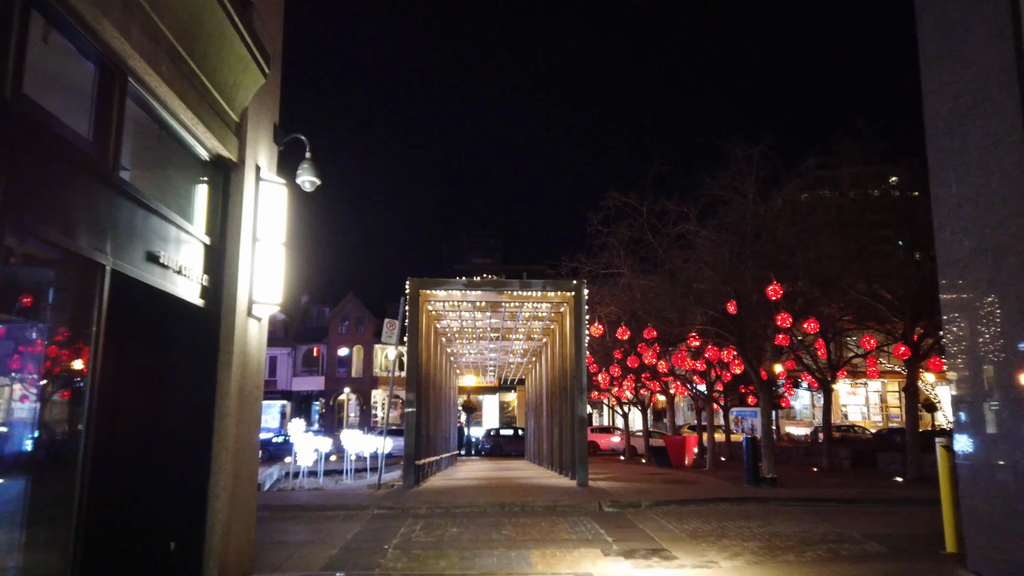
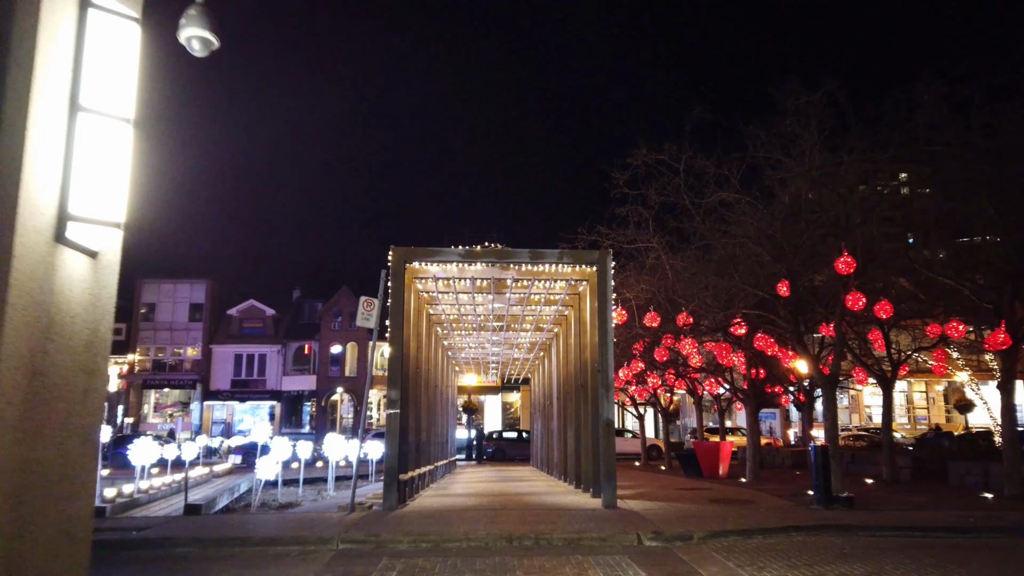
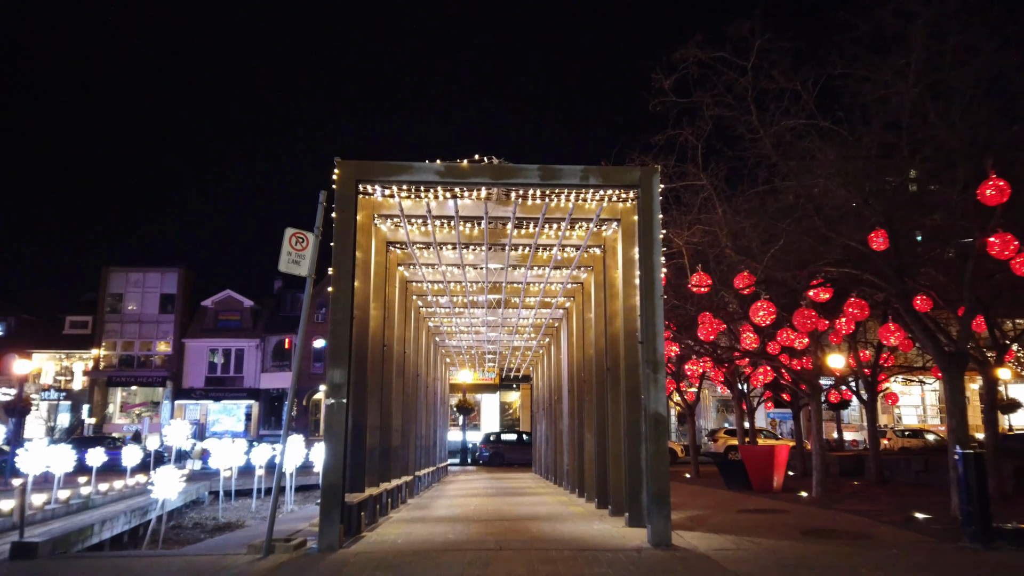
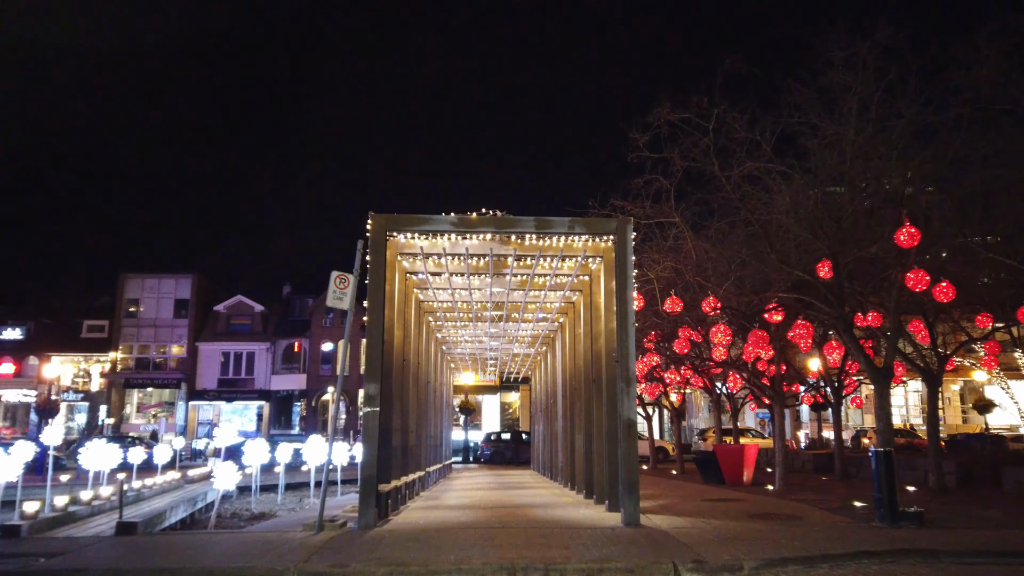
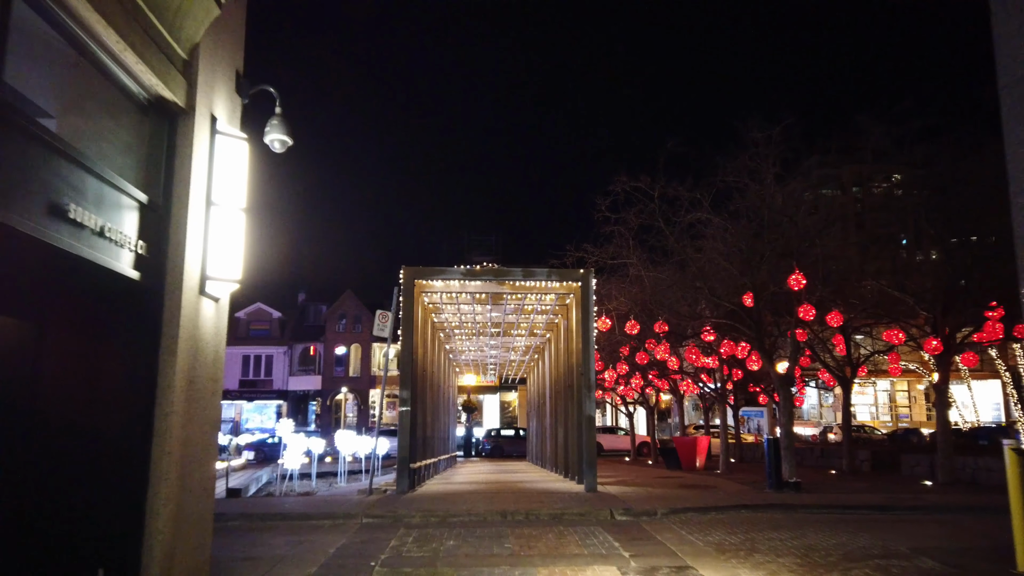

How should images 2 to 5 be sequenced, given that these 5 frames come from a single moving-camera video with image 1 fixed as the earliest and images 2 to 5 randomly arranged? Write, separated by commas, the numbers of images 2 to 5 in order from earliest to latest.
5, 2, 4, 3
